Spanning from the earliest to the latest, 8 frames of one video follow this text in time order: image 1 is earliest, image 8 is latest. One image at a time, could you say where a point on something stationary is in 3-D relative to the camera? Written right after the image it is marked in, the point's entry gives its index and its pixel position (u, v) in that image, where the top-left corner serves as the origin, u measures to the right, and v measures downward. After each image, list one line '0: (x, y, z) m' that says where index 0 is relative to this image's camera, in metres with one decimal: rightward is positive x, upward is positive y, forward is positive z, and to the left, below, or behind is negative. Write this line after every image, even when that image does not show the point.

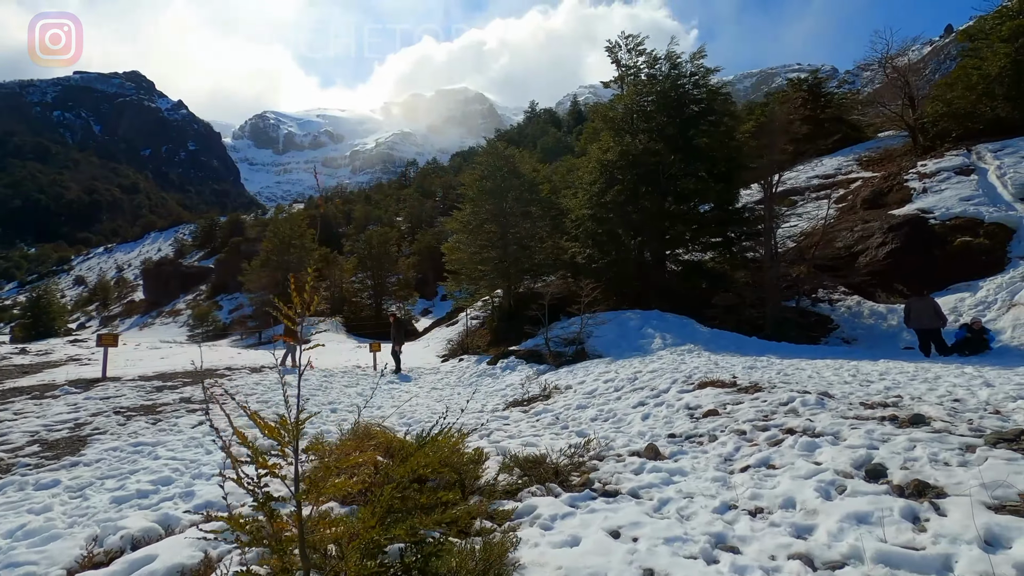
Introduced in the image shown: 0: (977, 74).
0: (+16.7, +7.7, +19.2) m
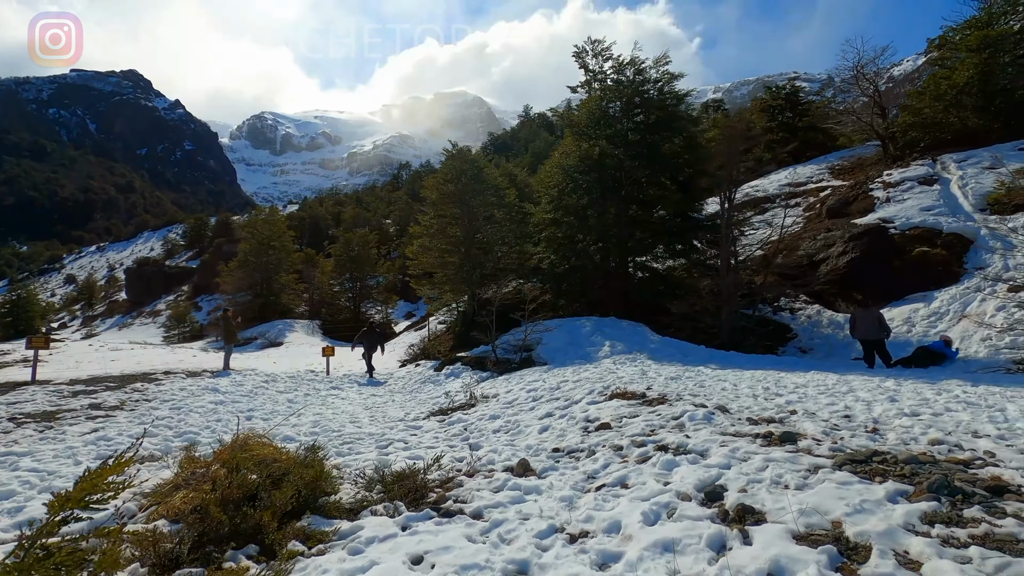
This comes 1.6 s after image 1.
0: (+15.6, +7.3, +19.2) m
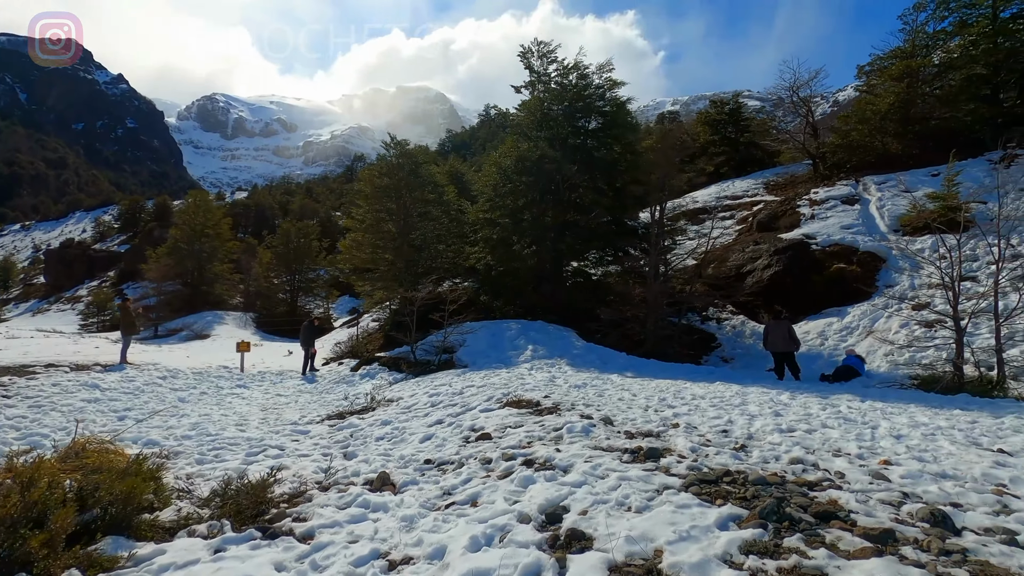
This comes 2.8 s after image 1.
0: (+13.5, +6.7, +20.2) m
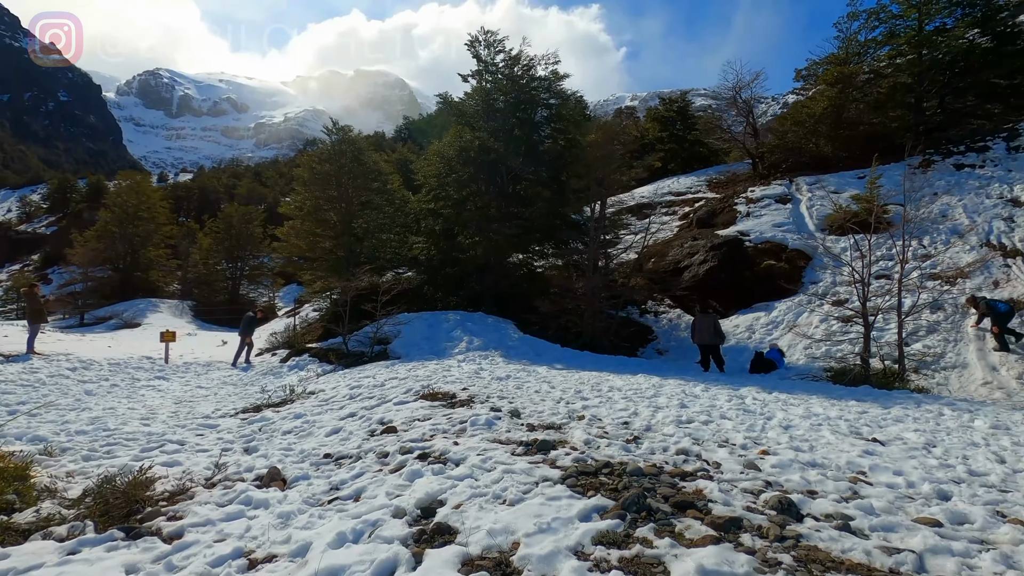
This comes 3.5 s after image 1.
0: (+11.5, +6.9, +21.0) m
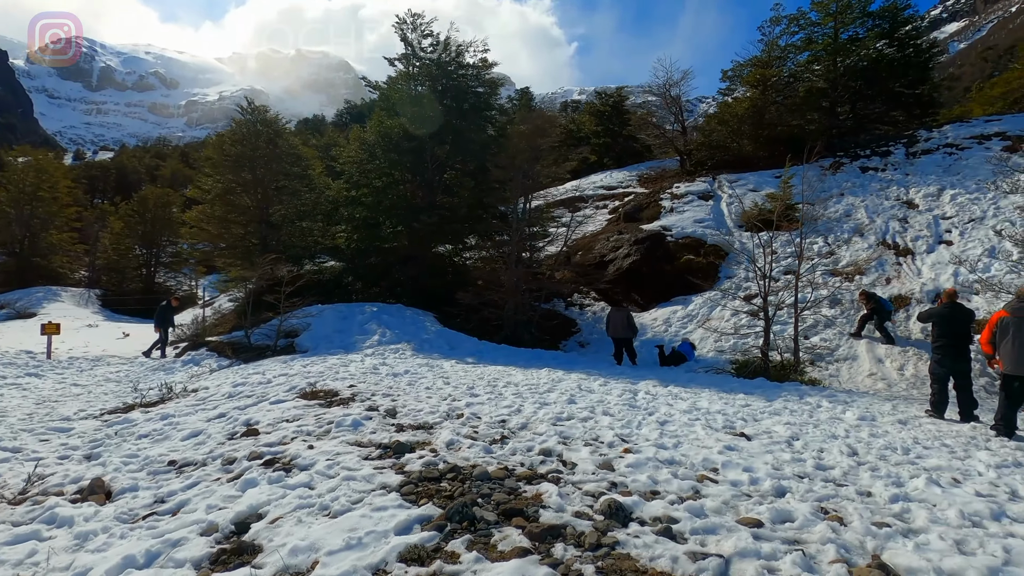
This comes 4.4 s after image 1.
0: (+8.8, +7.1, +21.7) m
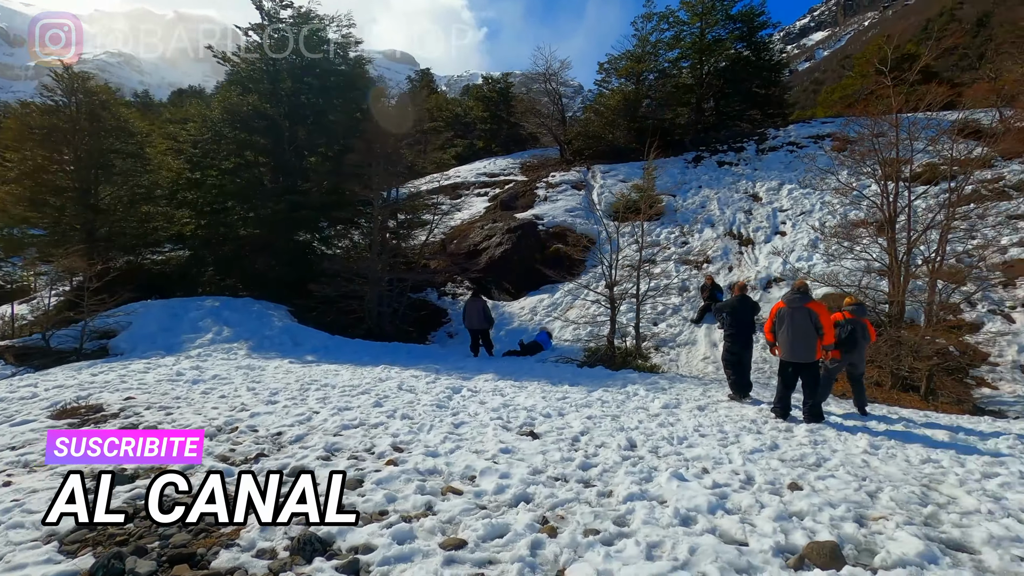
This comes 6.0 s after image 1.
0: (+3.9, +7.7, +22.4) m
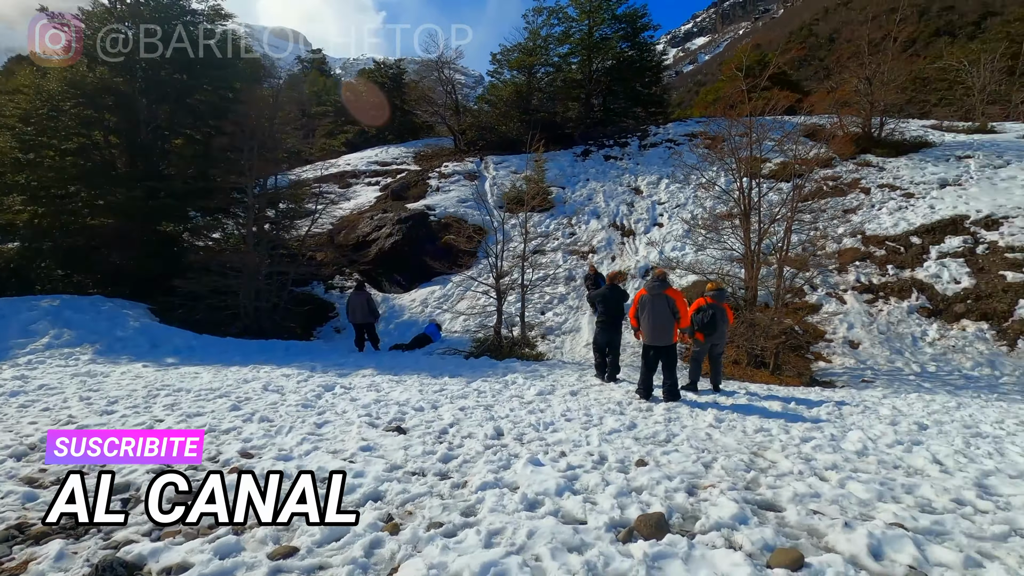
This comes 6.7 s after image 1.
0: (-0.6, +8.1, +22.5) m
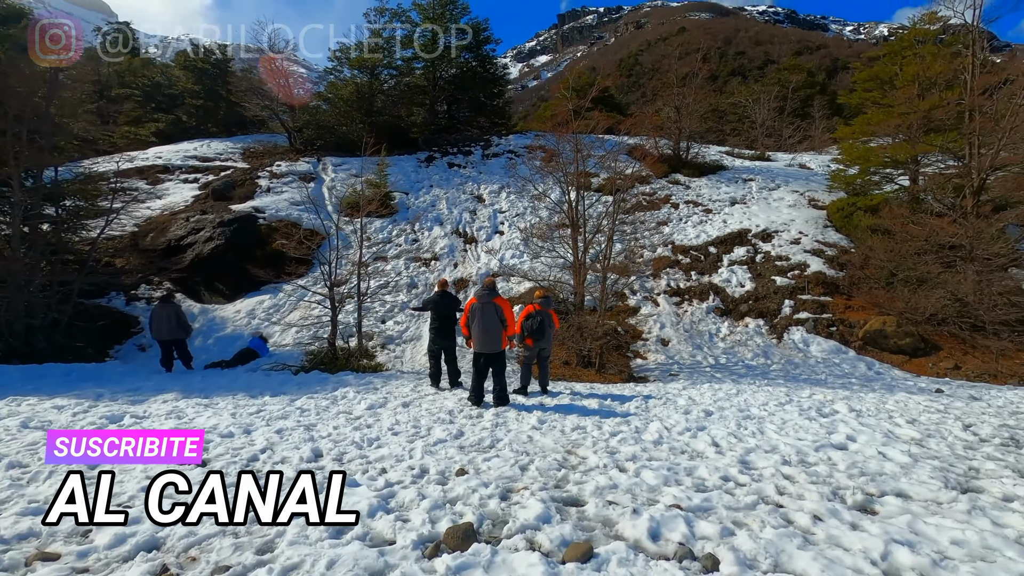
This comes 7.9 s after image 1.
0: (-7.0, +7.8, +21.5) m
